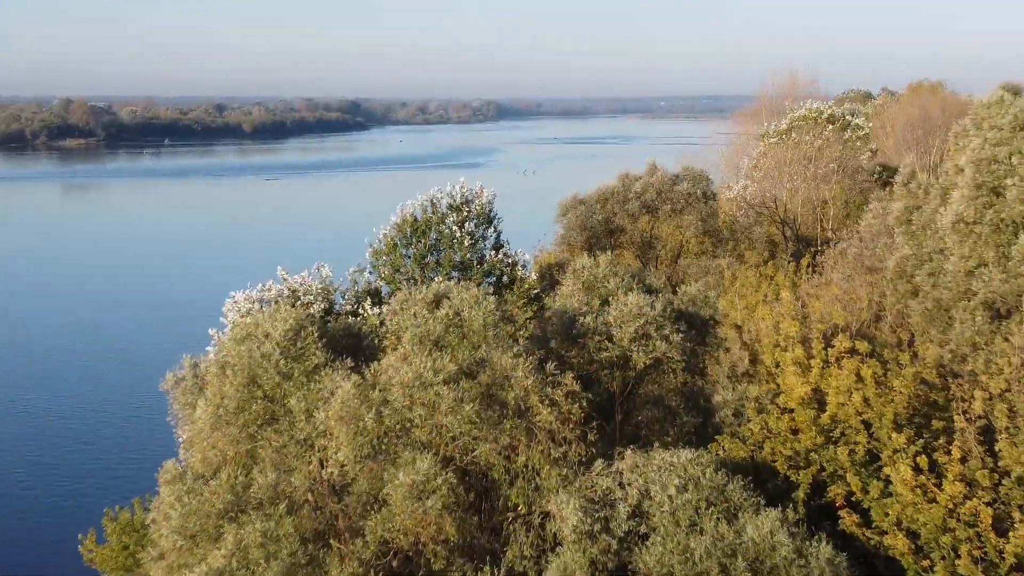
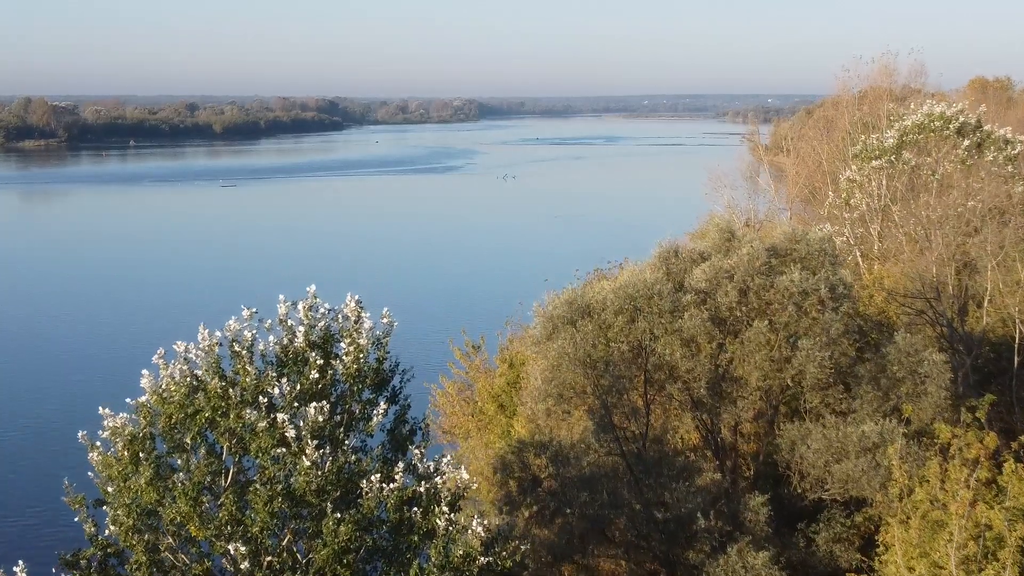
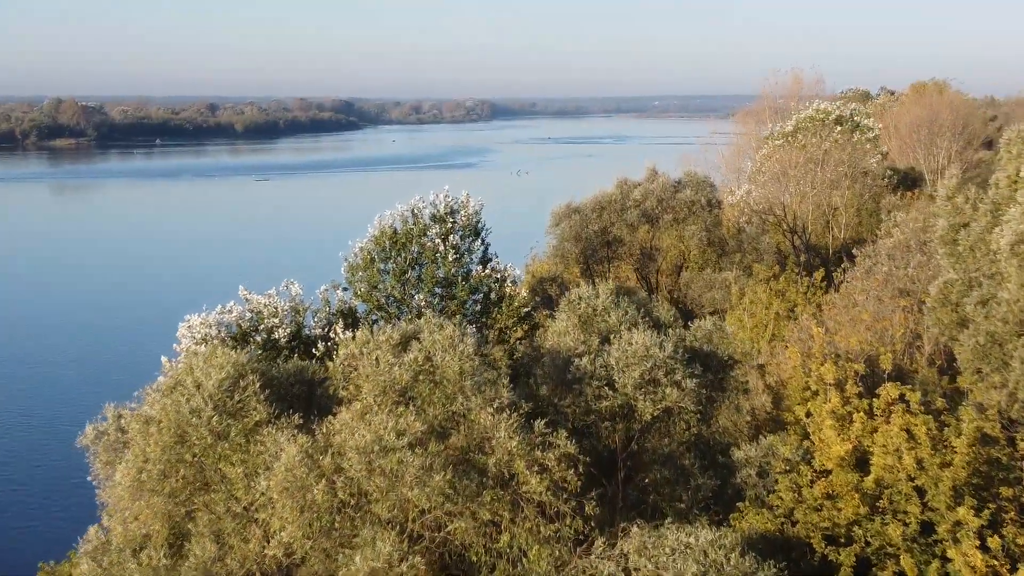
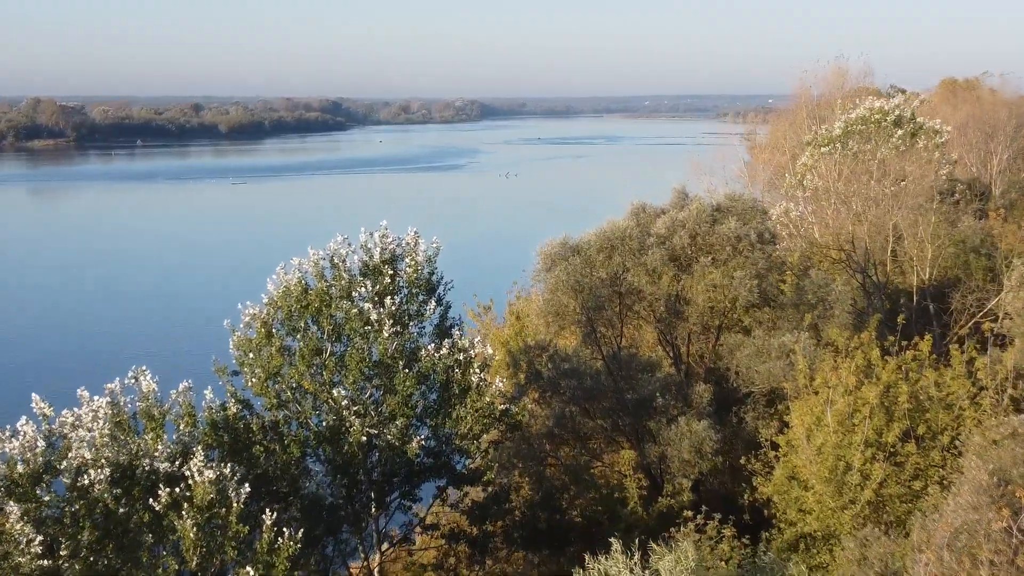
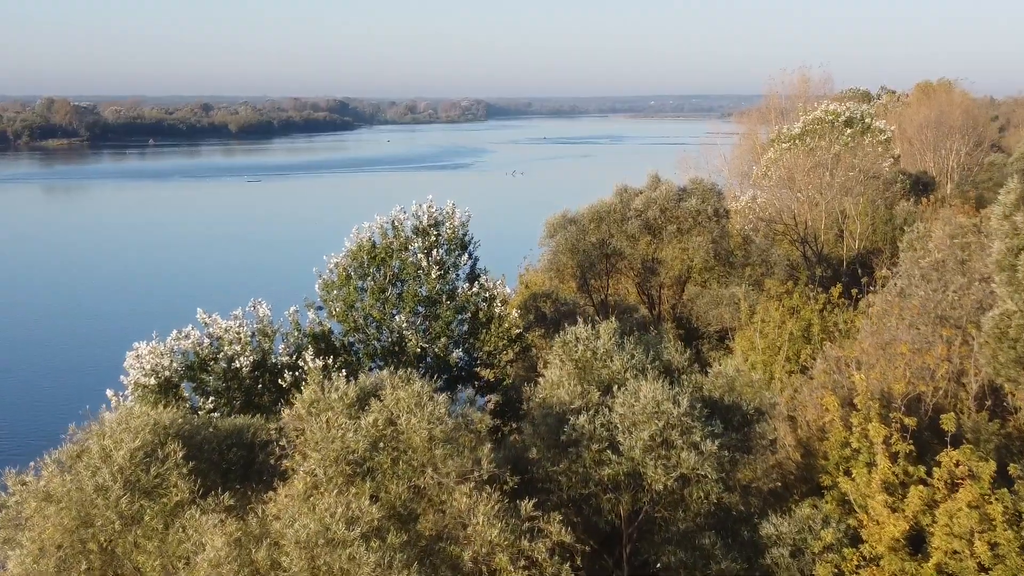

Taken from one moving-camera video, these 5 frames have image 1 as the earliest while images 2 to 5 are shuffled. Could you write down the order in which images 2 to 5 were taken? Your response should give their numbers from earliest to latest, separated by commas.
3, 5, 4, 2
